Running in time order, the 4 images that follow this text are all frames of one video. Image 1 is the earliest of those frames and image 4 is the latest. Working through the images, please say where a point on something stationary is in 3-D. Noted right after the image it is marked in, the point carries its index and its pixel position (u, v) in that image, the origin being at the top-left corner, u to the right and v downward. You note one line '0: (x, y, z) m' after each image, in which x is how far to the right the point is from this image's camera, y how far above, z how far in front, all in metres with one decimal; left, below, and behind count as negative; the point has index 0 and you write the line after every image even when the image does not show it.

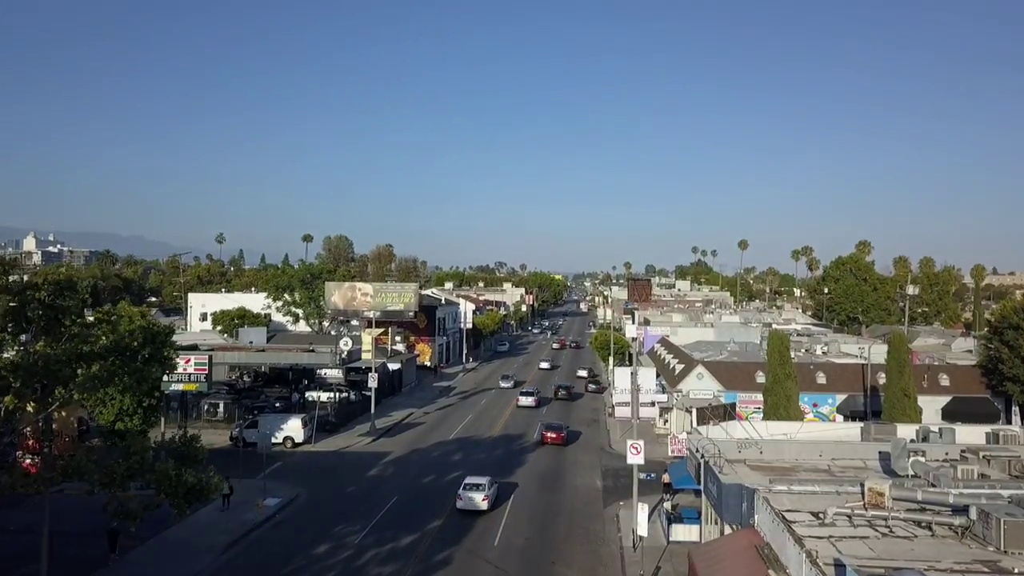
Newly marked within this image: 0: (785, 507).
0: (+6.3, -5.1, +18.6) m
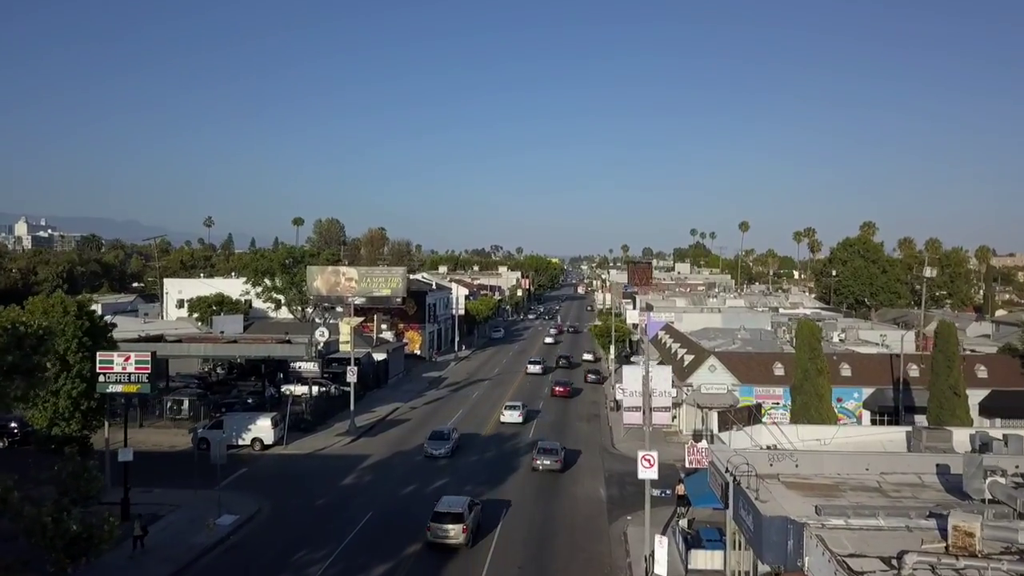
0: (+6.1, -4.8, +14.7) m
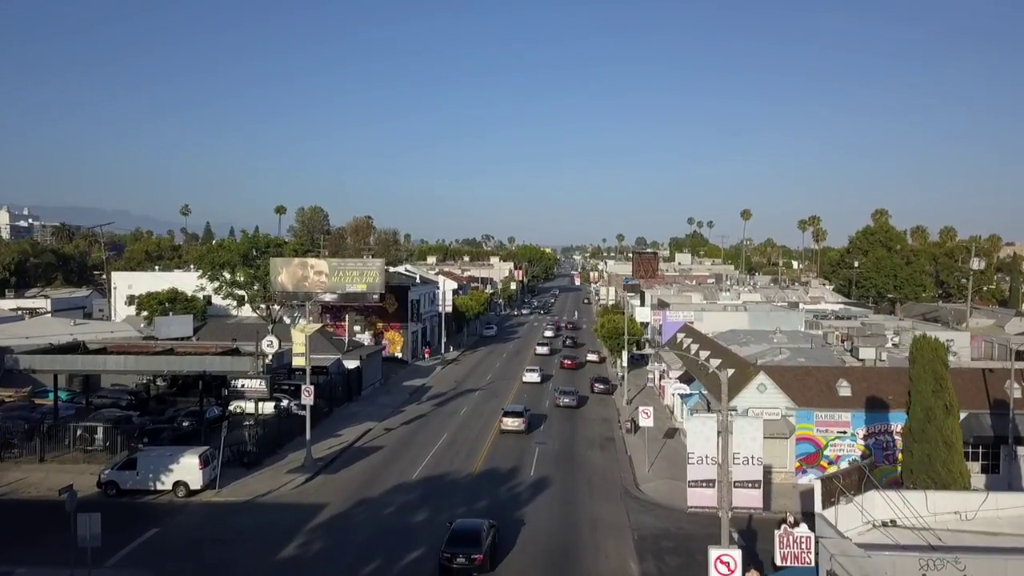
0: (+6.2, -5.0, +6.7) m
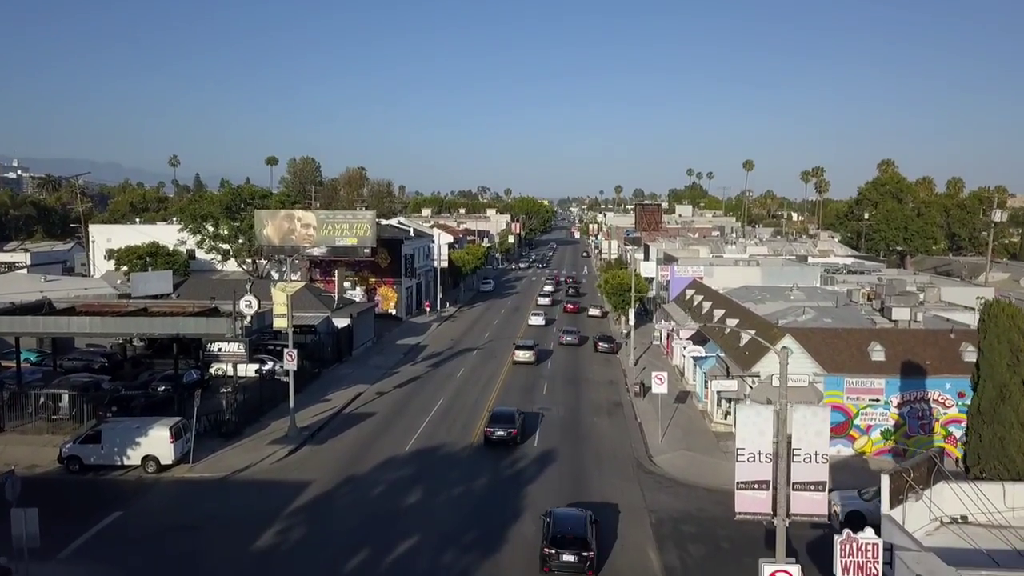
0: (+6.4, -4.9, +4.1) m
